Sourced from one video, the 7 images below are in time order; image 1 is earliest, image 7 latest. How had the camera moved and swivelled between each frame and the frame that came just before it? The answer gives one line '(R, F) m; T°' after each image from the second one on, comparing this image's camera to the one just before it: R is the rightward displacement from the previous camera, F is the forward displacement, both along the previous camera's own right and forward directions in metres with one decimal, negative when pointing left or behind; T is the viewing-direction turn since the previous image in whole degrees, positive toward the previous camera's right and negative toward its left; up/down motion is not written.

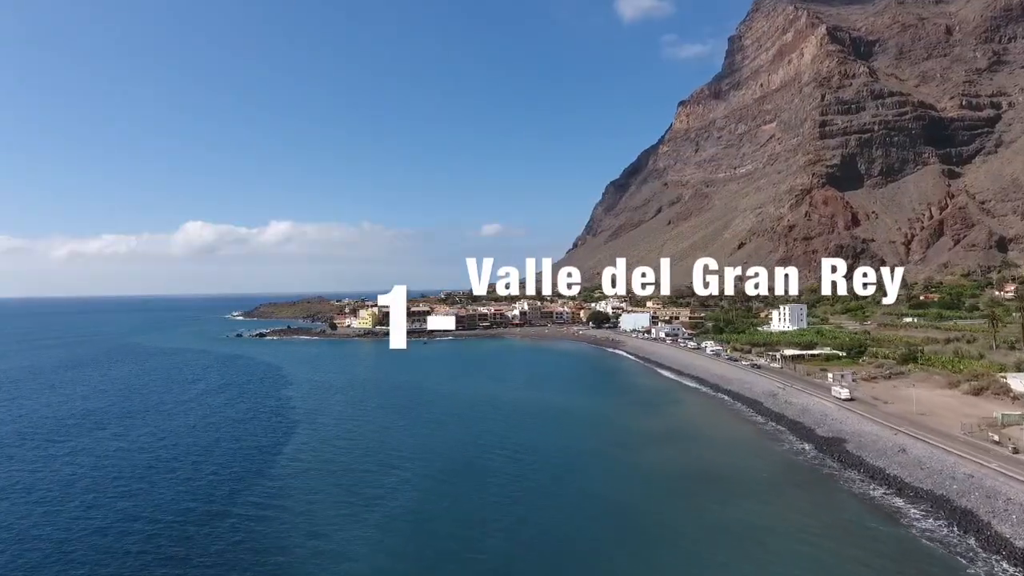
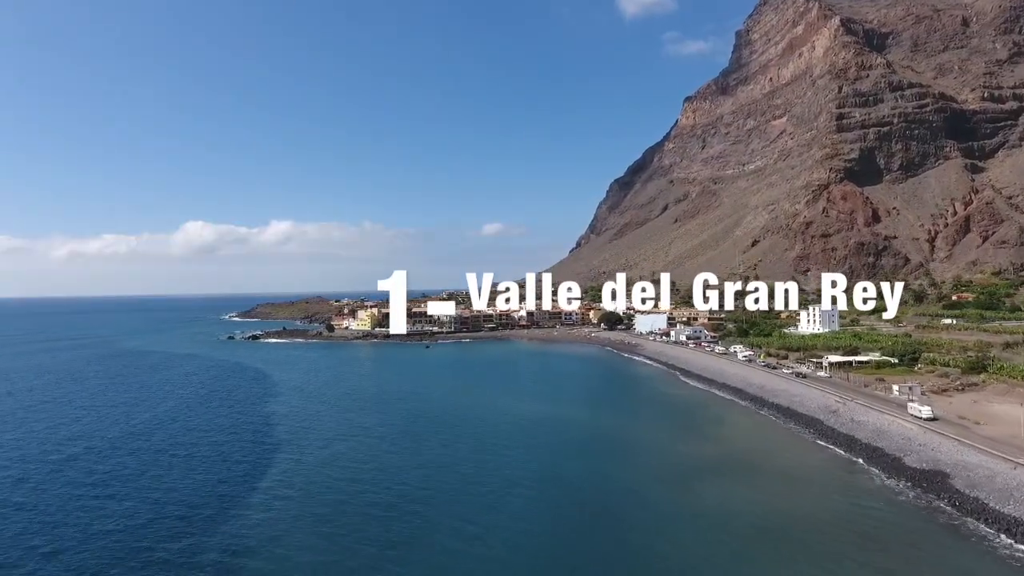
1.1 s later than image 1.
(-1.2, +6.7) m; 0°
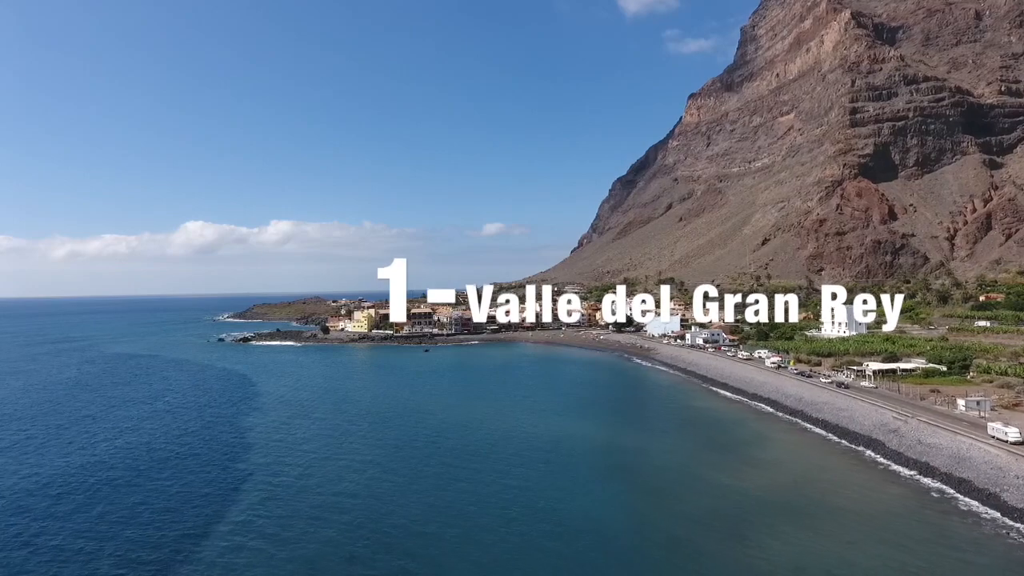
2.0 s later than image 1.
(-0.6, +5.6) m; 0°
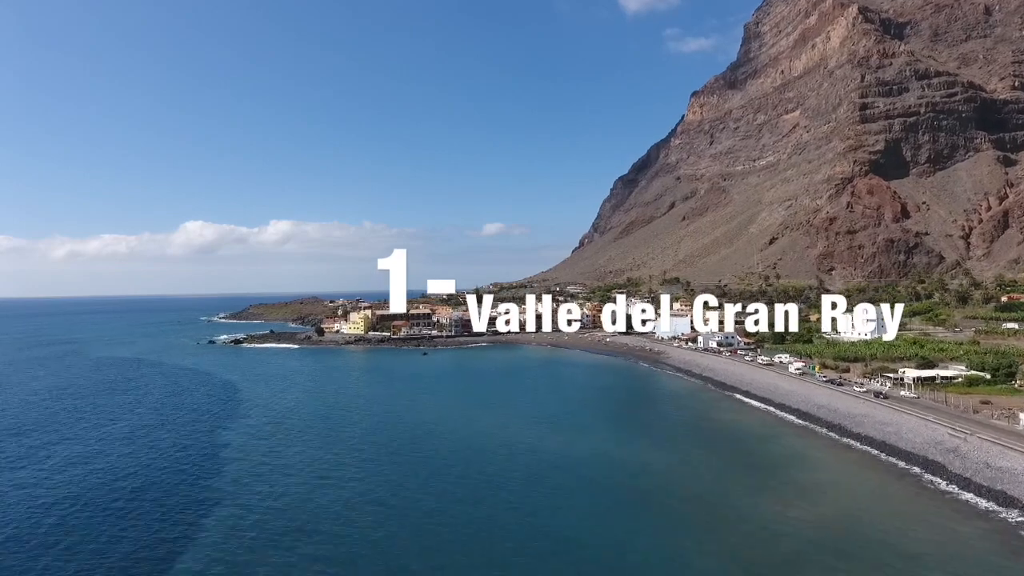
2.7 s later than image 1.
(-0.4, +4.3) m; 0°
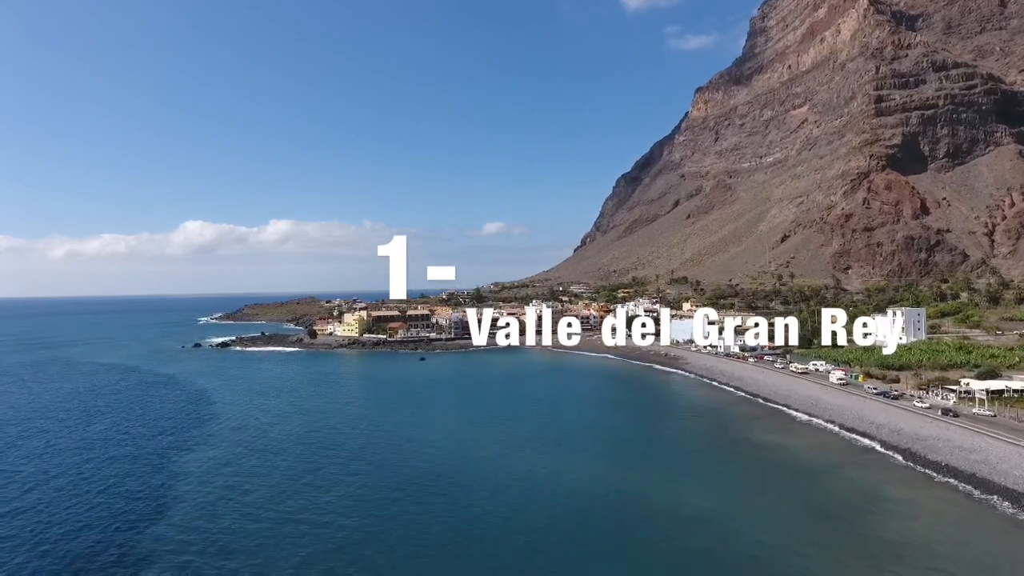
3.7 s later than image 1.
(-0.5, +6.1) m; 0°
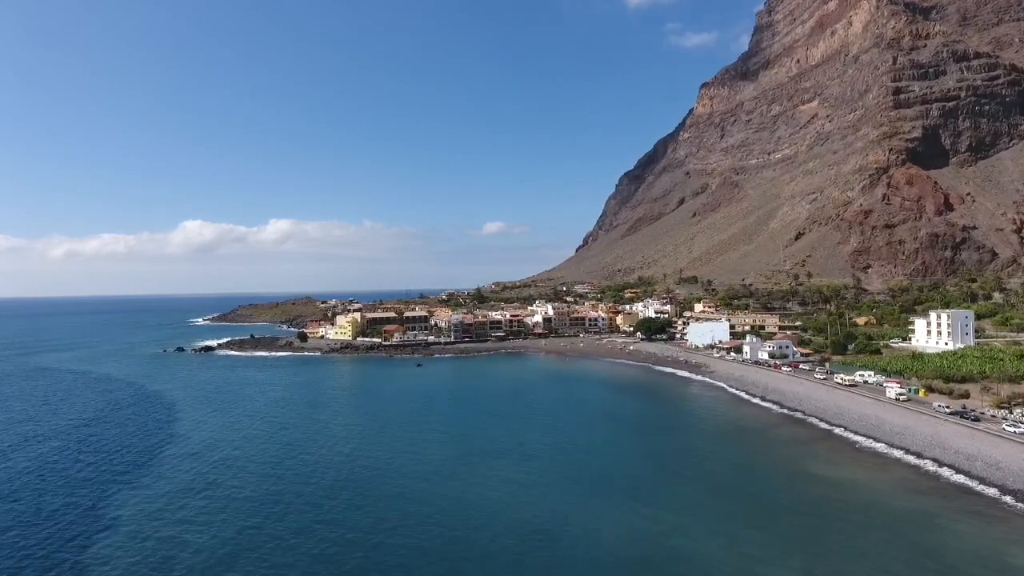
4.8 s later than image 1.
(-0.6, +6.7) m; 0°
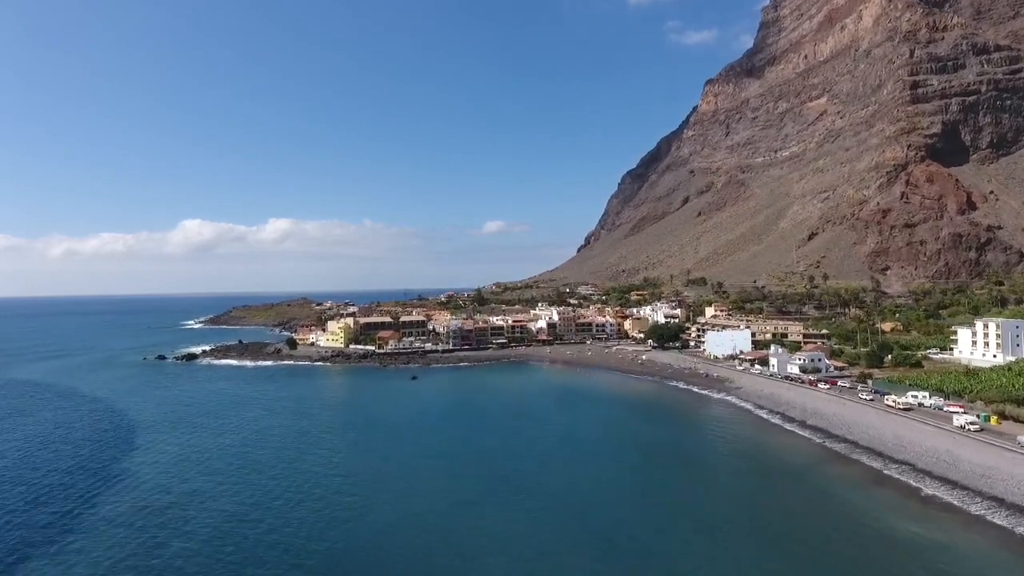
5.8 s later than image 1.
(-0.4, +6.0) m; 0°
